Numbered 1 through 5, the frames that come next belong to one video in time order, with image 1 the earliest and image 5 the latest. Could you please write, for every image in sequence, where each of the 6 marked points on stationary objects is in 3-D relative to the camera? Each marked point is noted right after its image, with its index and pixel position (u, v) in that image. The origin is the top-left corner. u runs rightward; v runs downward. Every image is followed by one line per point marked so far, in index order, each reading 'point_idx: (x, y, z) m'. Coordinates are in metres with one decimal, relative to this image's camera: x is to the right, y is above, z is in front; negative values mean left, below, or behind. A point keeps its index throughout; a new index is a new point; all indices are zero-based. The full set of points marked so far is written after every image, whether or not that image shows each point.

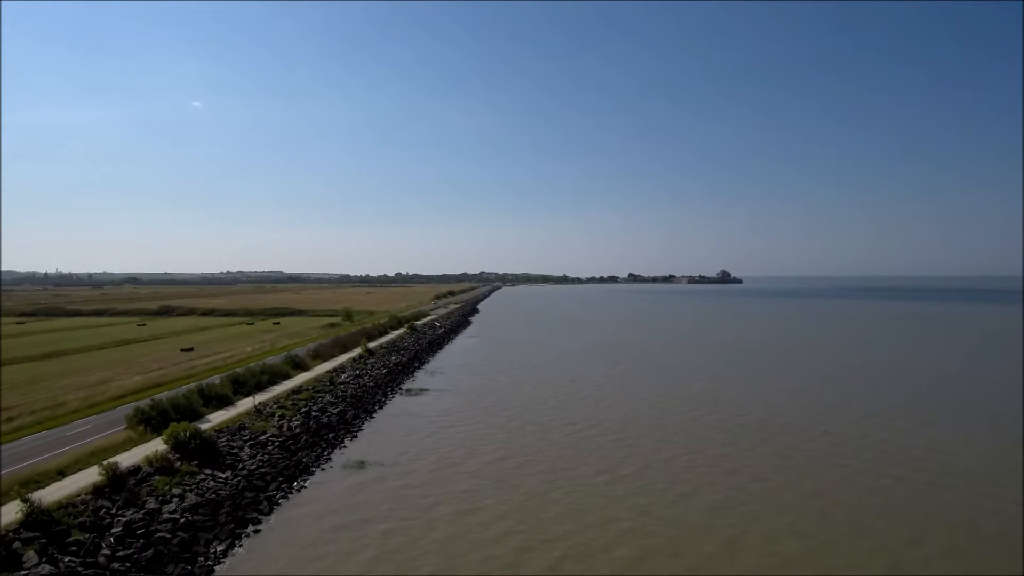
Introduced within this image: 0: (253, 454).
0: (-5.2, -3.4, +12.0) m
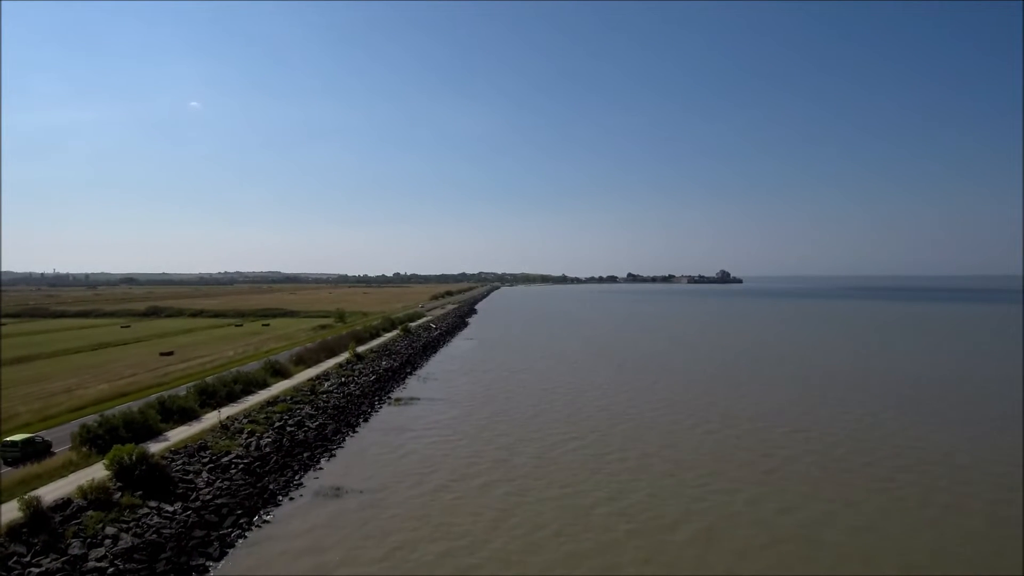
0: (-5.3, -3.4, +10.4) m
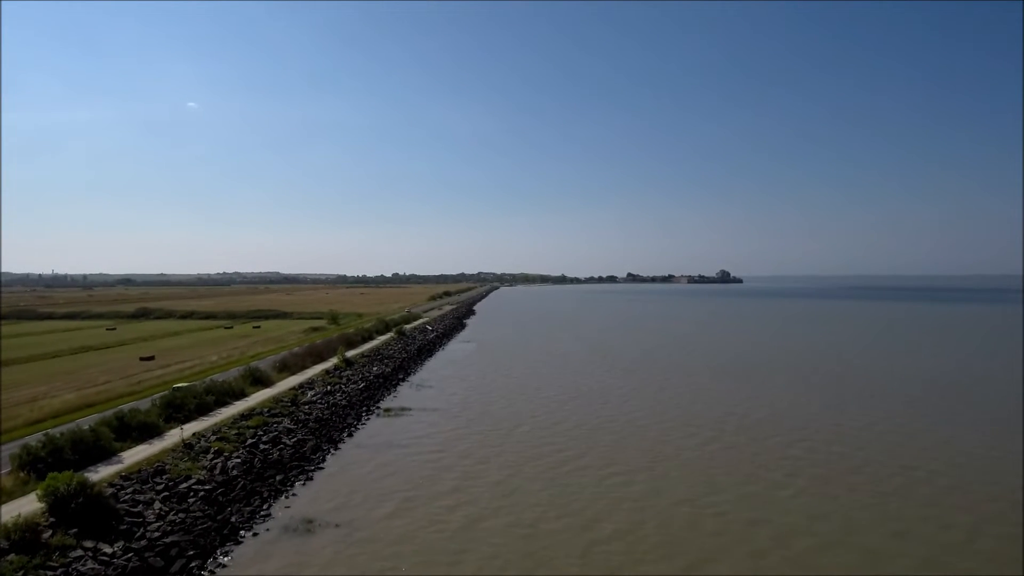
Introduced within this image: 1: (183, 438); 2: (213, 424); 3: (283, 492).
0: (-5.3, -3.4, +9.0) m
1: (-6.5, -3.0, +11.8) m
2: (-6.5, -2.9, +12.8) m
3: (-4.2, -3.7, +10.8) m
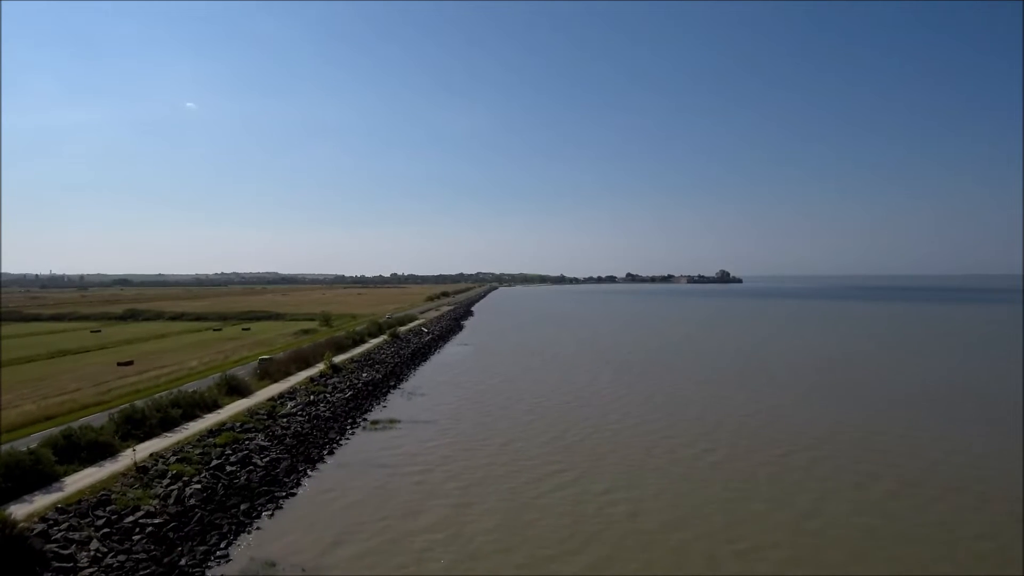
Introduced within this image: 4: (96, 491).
0: (-5.3, -3.4, +7.6) m
1: (-6.6, -3.0, +10.4) m
2: (-6.5, -3.0, +11.5) m
3: (-4.2, -3.7, +9.4) m
4: (-6.4, -3.1, +9.1) m
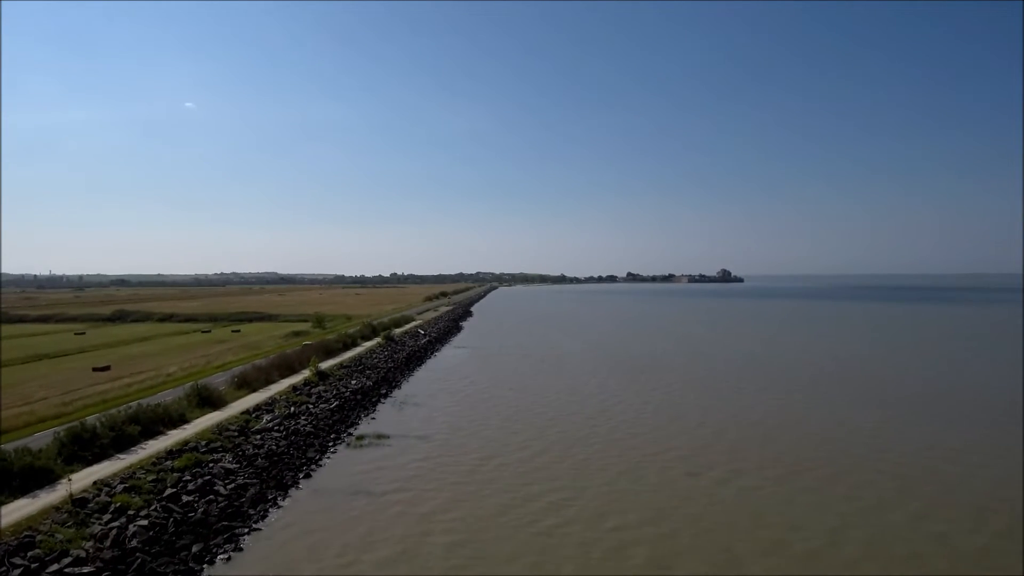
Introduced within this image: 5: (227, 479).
0: (-5.3, -3.5, +6.2) m
1: (-6.6, -3.0, +9.0) m
2: (-6.5, -3.0, +10.0) m
3: (-4.2, -3.8, +8.0) m
4: (-6.4, -3.1, +7.7) m
5: (-5.0, -3.3, +10.5) m
